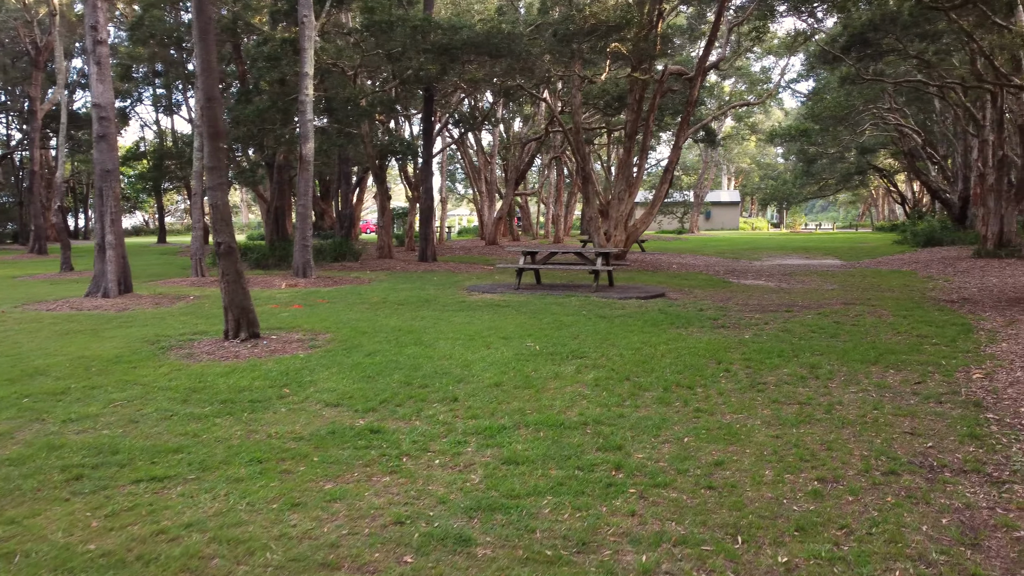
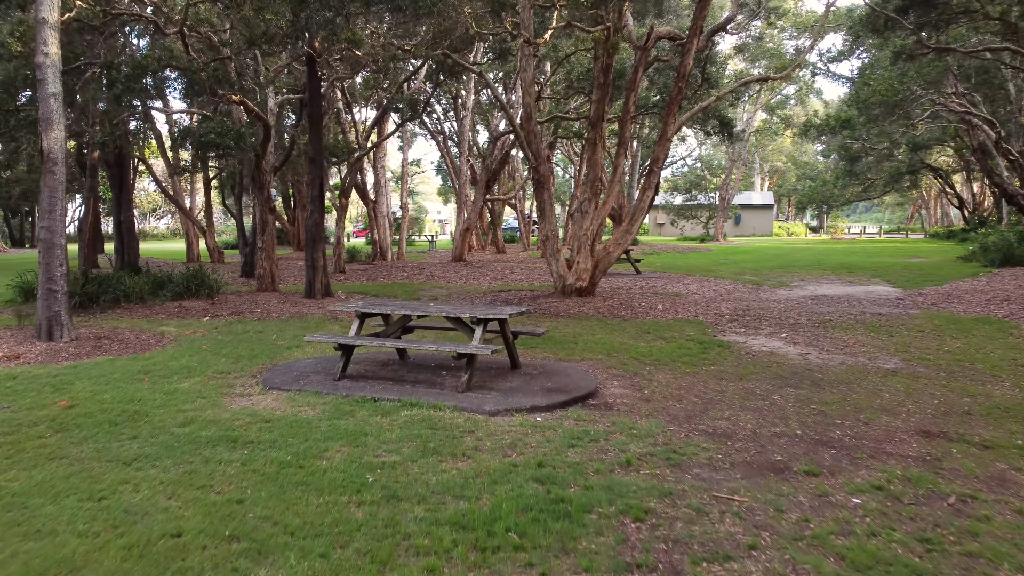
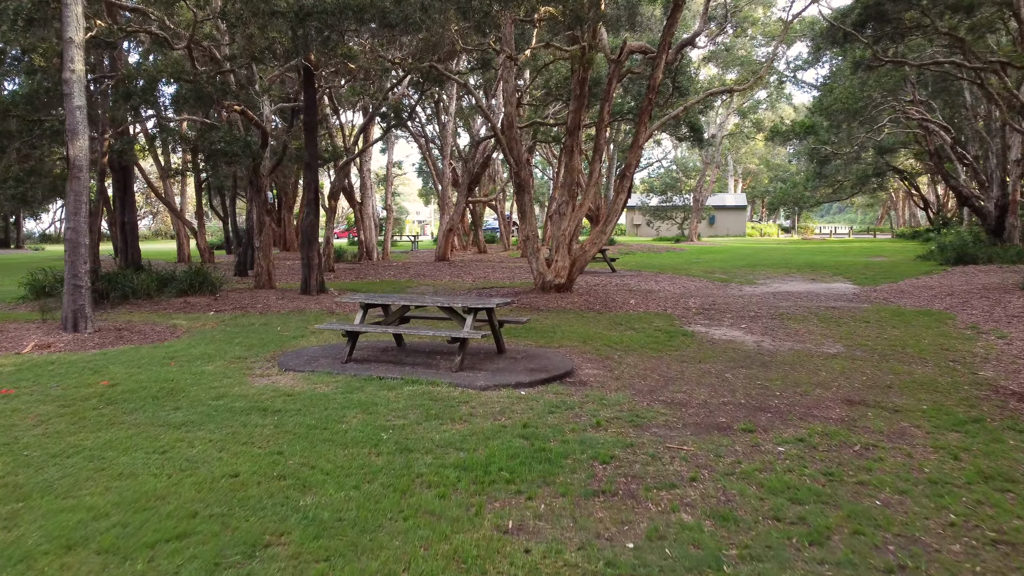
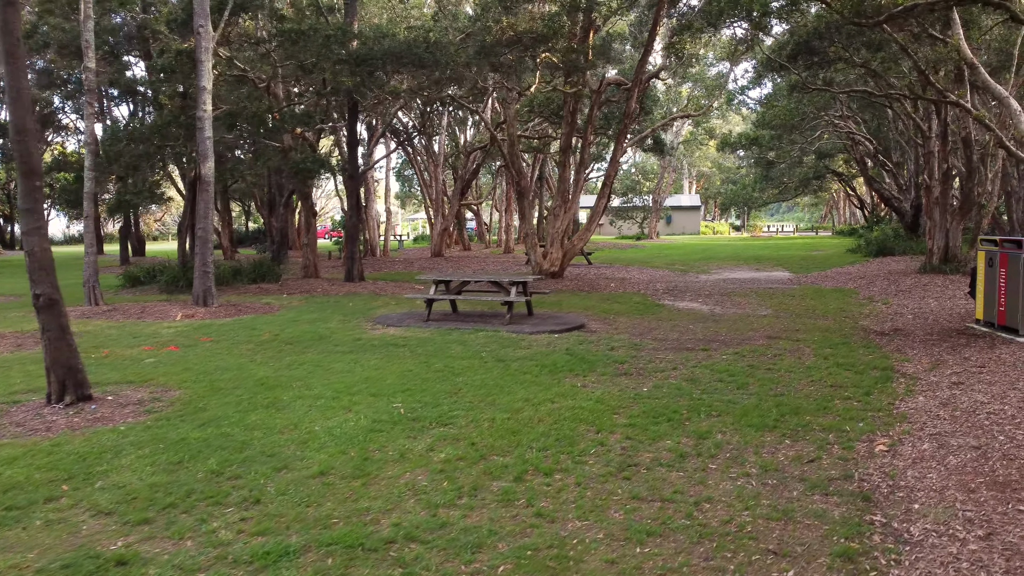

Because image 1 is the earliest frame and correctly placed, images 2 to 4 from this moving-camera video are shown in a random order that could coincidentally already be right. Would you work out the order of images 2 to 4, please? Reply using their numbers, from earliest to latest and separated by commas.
4, 3, 2
